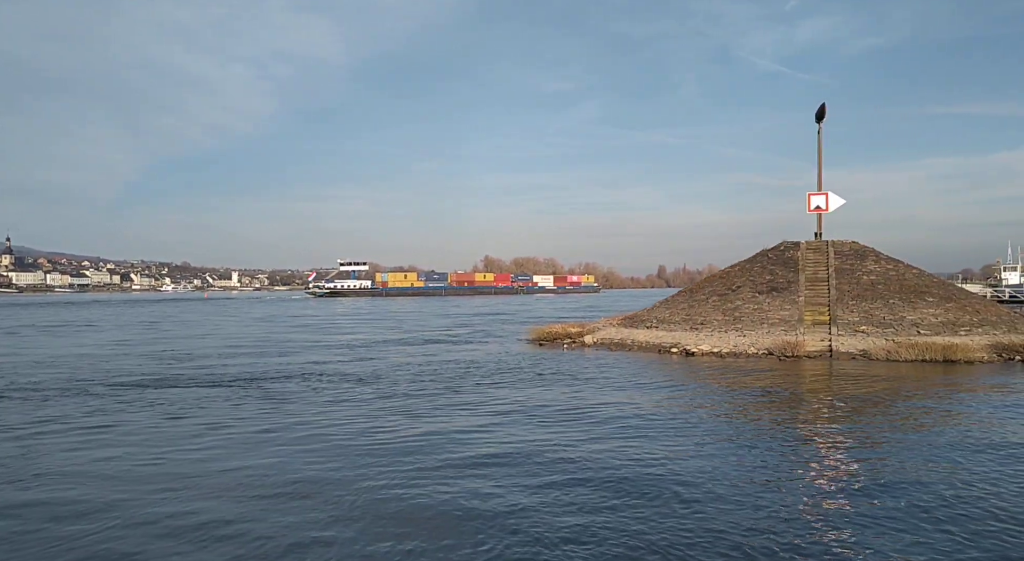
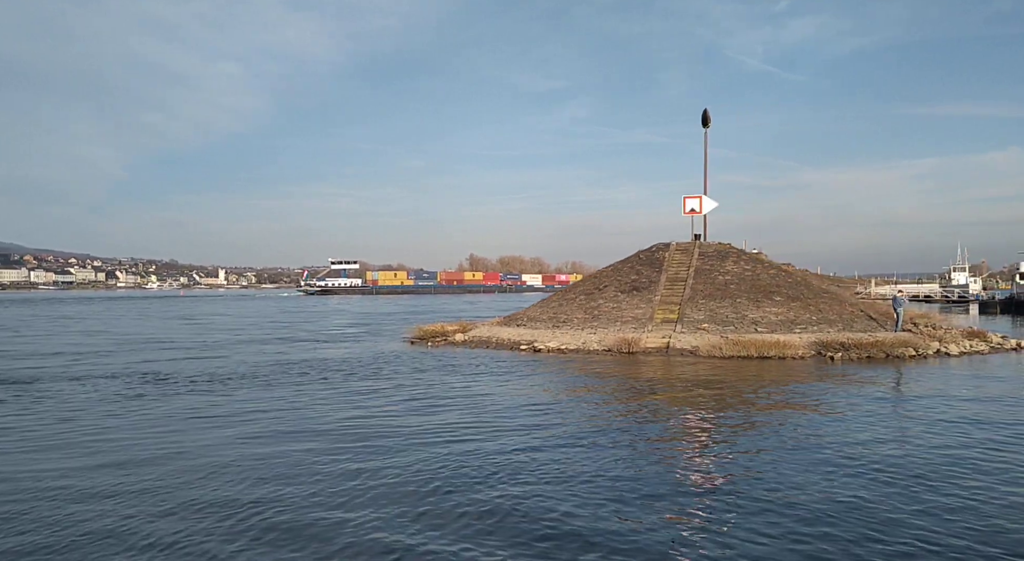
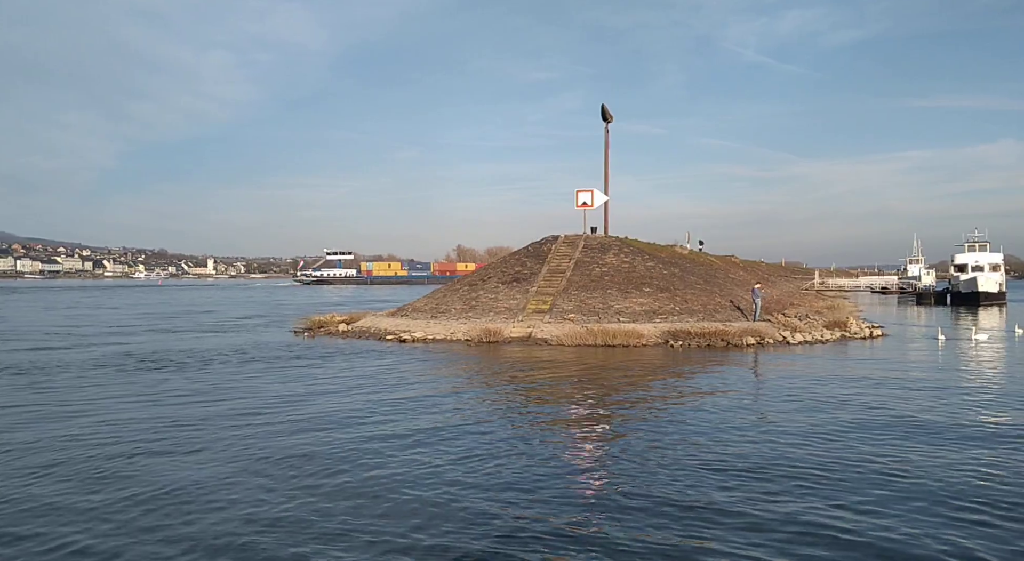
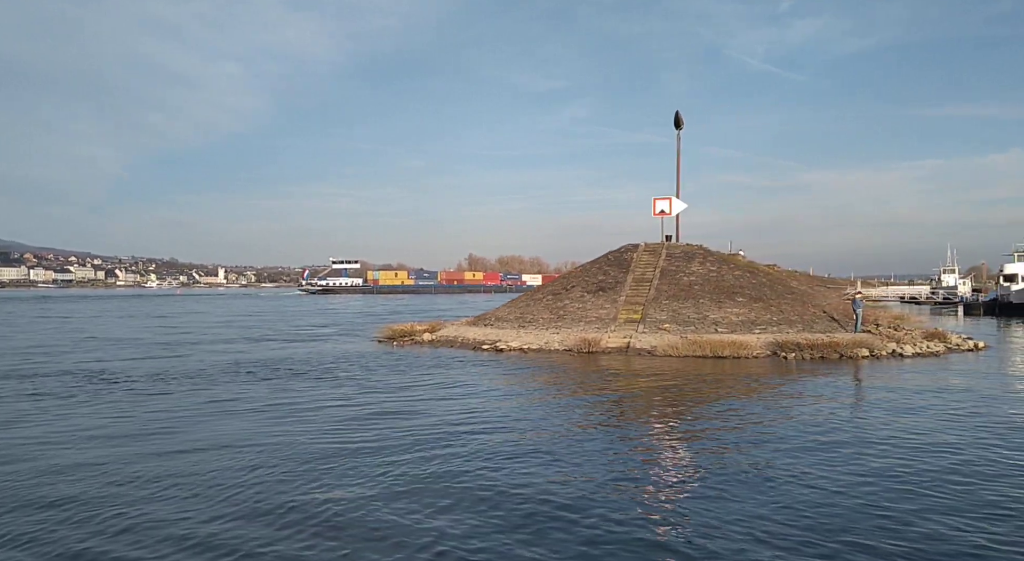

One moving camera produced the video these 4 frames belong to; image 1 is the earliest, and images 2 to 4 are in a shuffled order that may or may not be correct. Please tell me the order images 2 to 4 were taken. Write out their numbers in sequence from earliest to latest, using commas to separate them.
2, 4, 3
